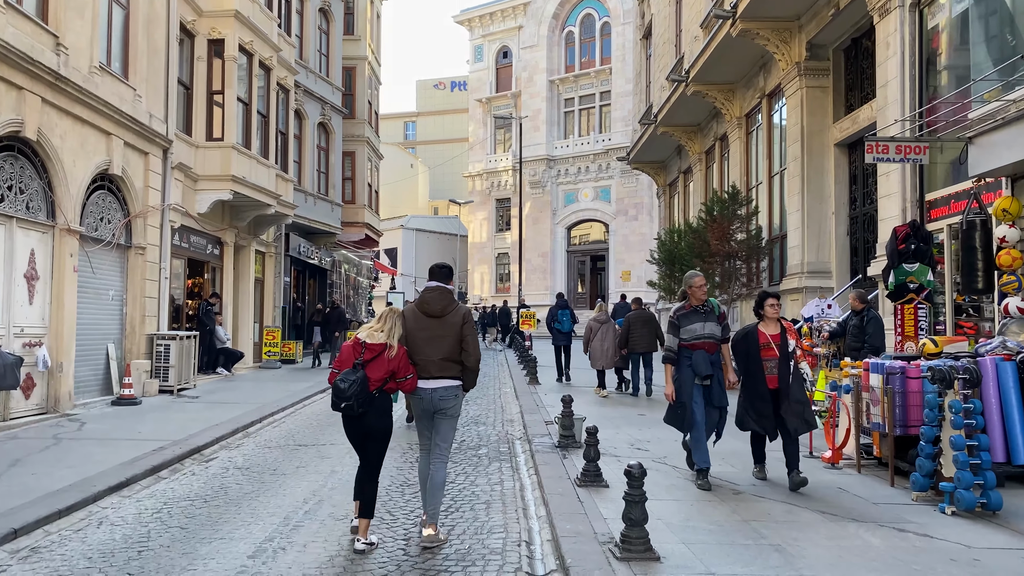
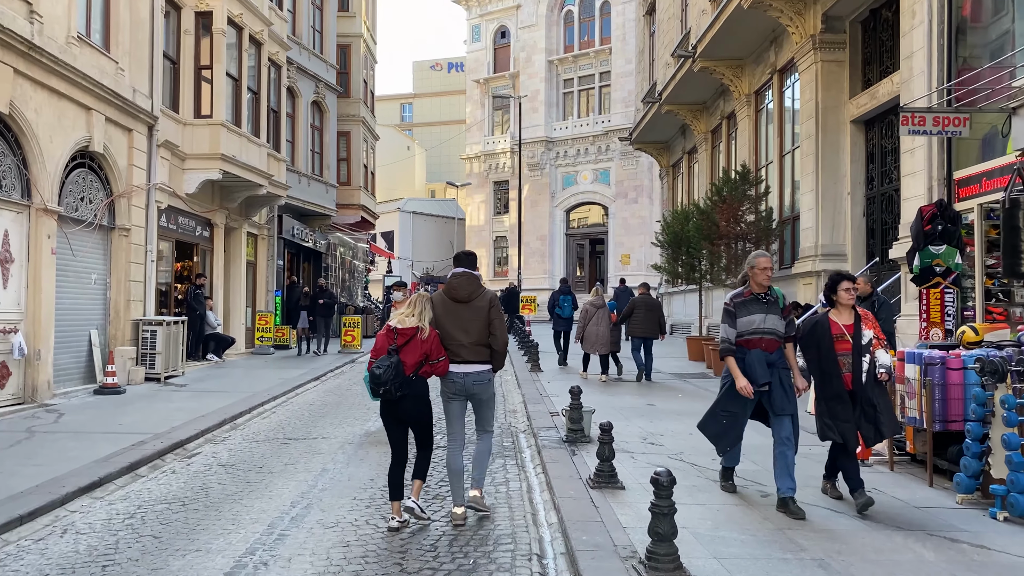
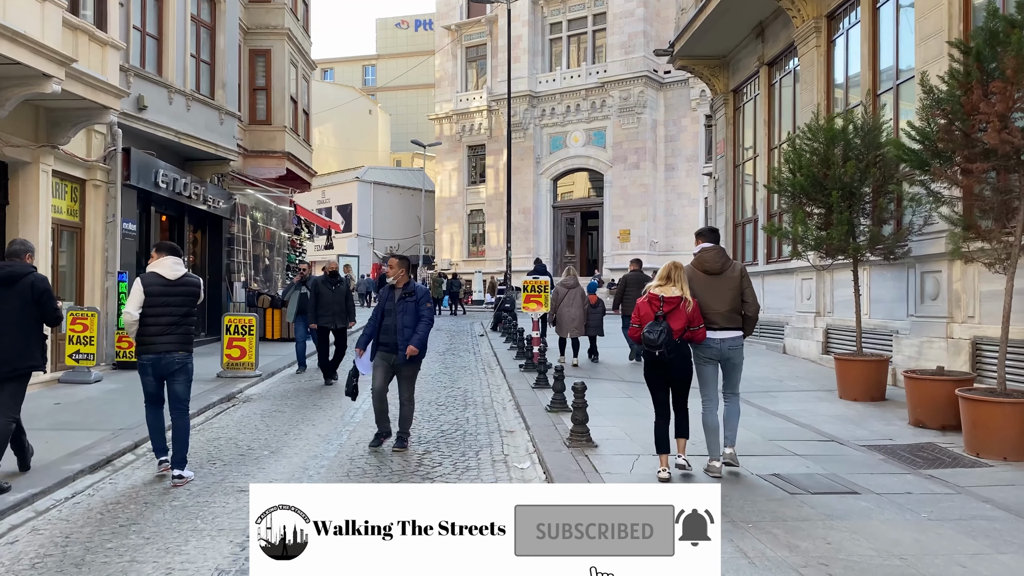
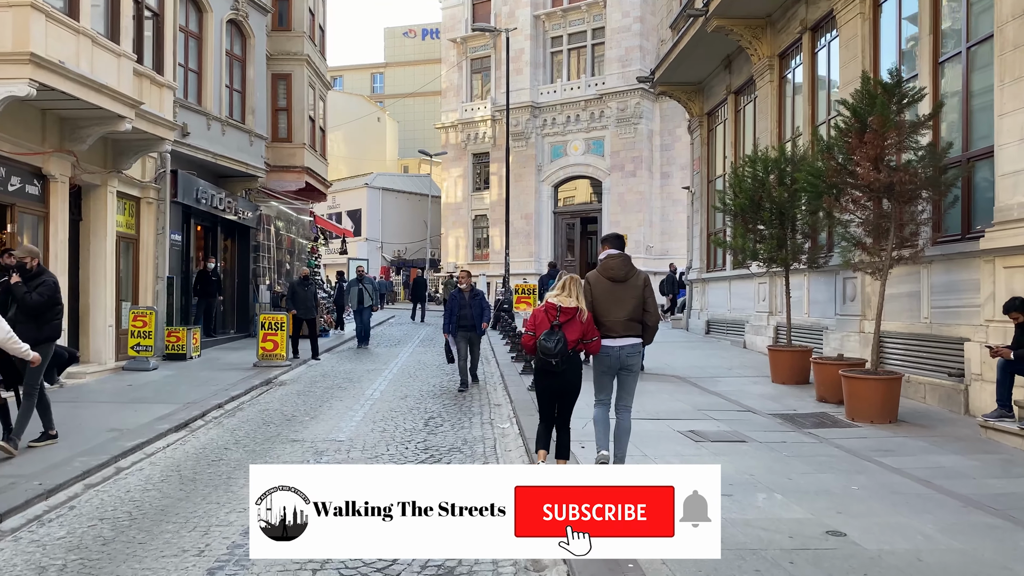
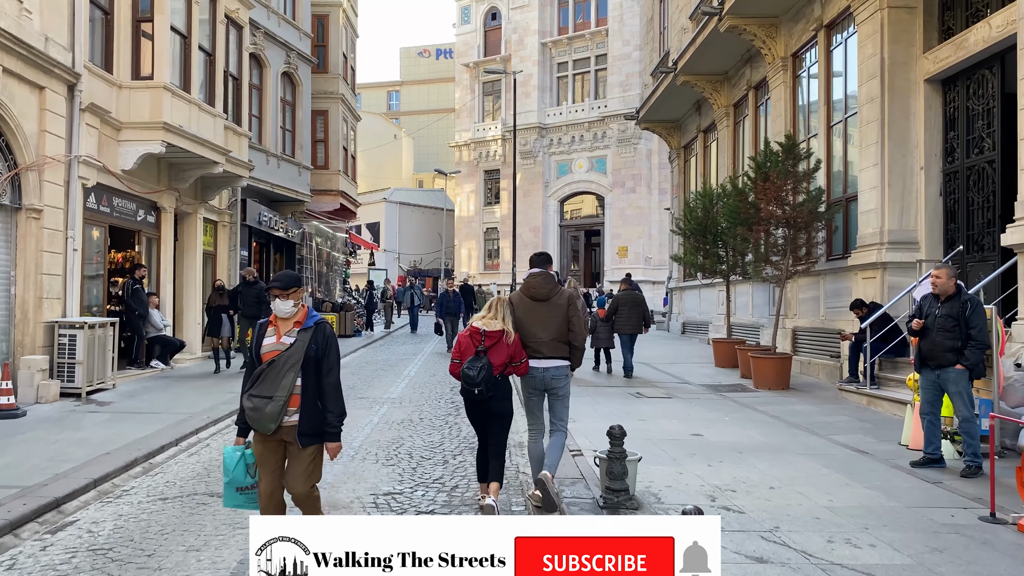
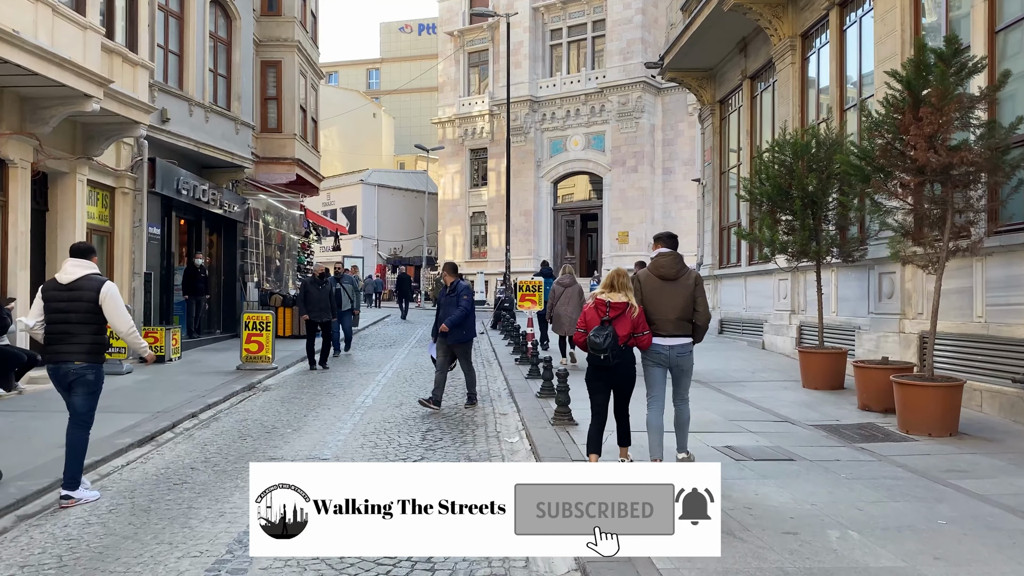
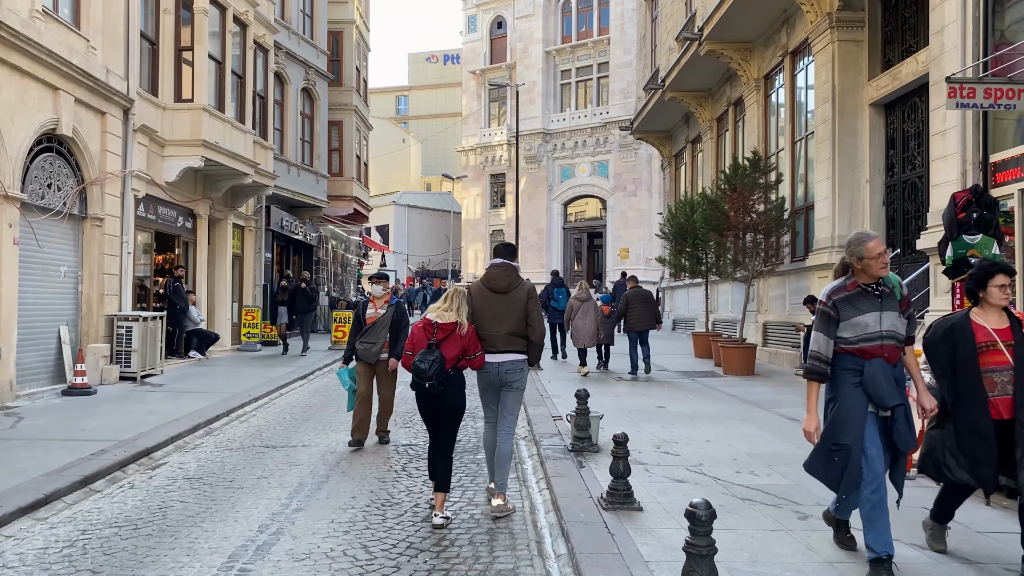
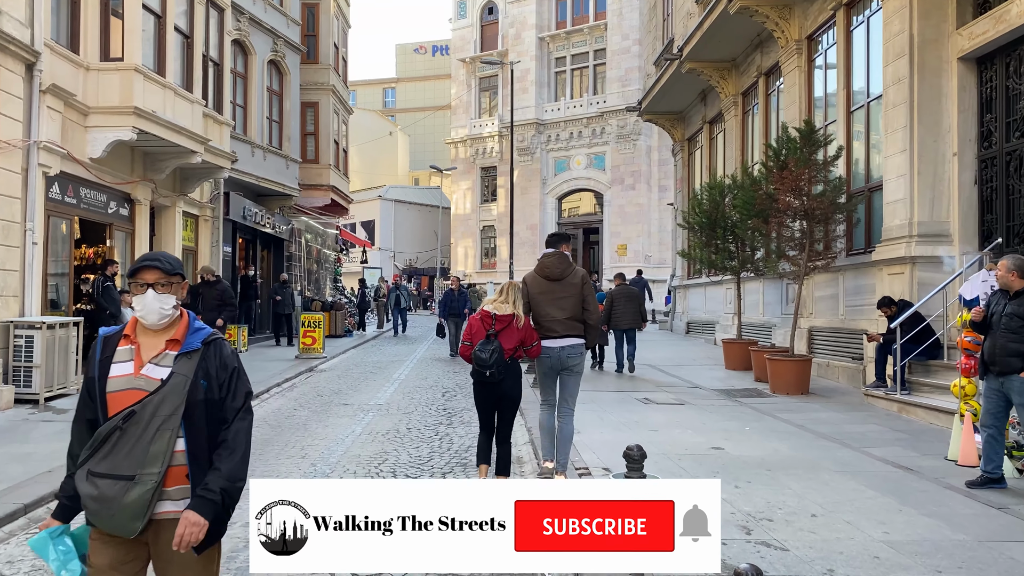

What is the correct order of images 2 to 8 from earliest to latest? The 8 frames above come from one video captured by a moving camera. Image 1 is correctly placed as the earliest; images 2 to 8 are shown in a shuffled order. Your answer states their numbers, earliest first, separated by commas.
2, 7, 5, 8, 4, 6, 3
